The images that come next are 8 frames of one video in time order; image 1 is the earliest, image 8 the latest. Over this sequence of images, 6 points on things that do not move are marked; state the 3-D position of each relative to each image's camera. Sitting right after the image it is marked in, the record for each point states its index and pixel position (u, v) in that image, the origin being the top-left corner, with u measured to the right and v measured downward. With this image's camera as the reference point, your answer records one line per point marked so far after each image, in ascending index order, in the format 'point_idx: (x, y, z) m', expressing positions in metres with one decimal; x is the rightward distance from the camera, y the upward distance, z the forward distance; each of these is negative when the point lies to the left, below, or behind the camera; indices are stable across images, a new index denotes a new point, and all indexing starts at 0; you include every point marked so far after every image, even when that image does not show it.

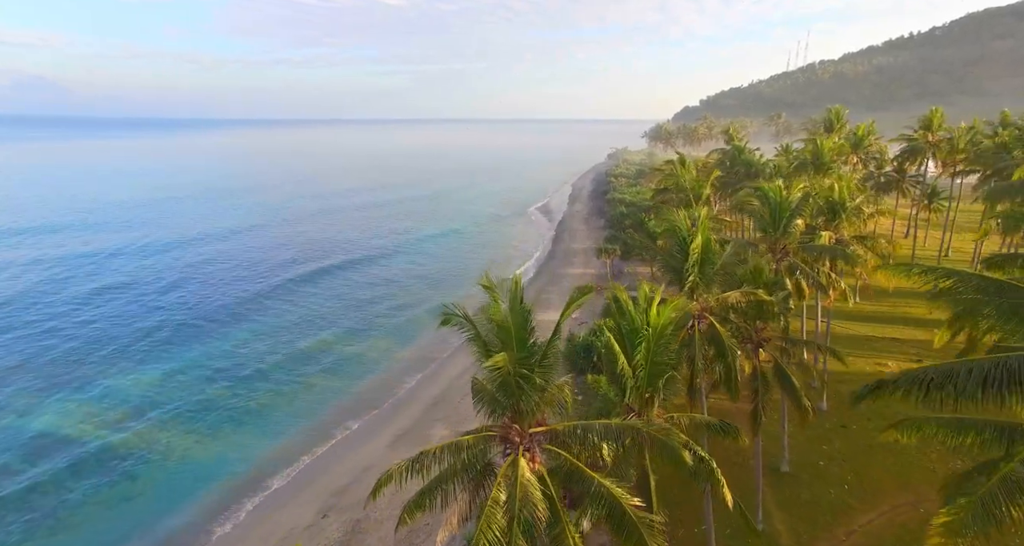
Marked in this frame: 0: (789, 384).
0: (+7.6, -3.1, +15.0) m
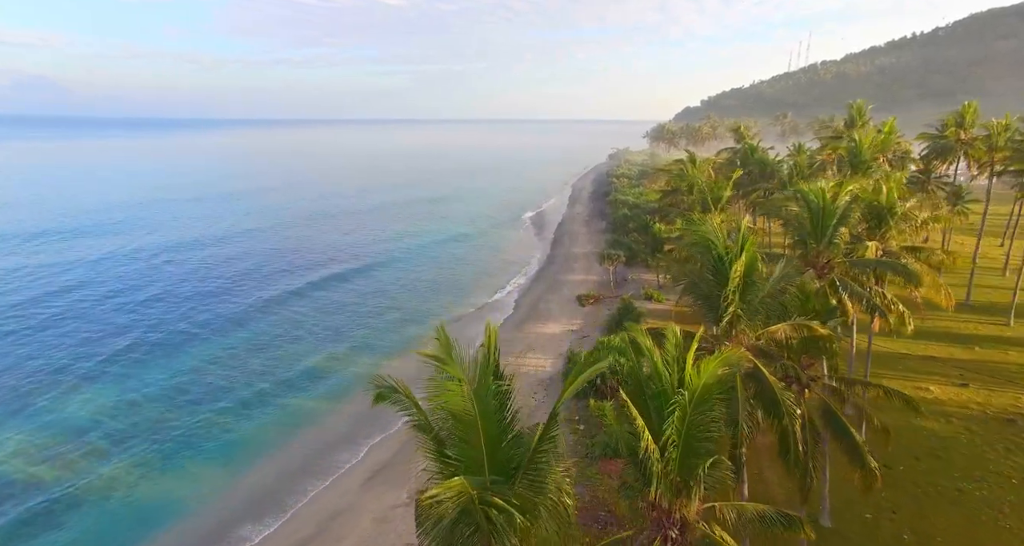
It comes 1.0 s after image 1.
0: (+7.3, -3.6, +11.9) m
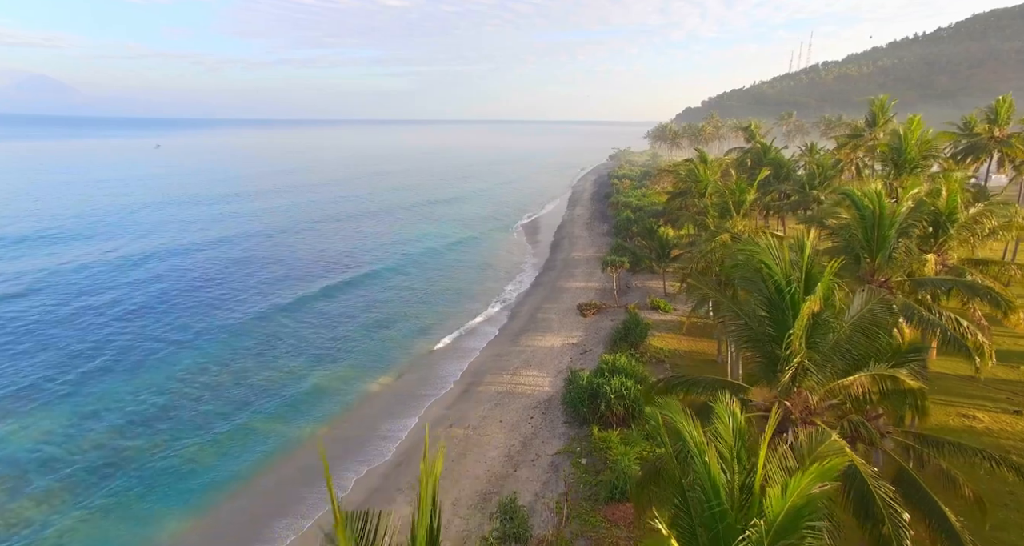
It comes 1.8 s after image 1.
0: (+7.0, -4.1, +9.2) m
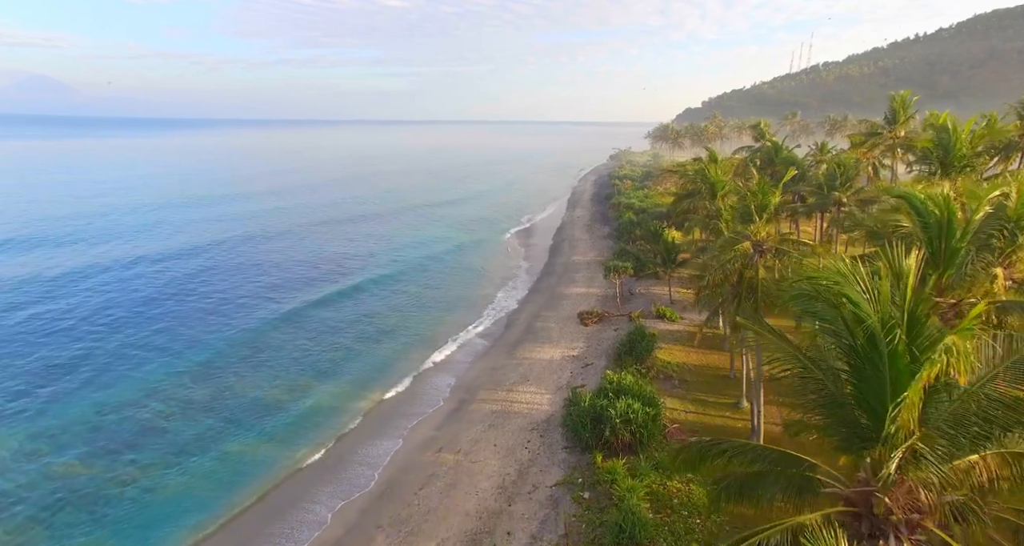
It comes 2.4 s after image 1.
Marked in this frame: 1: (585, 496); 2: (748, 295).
0: (+6.9, -4.5, +6.9) m
1: (+2.5, -7.5, +18.7) m
2: (+7.7, -0.7, +17.9) m
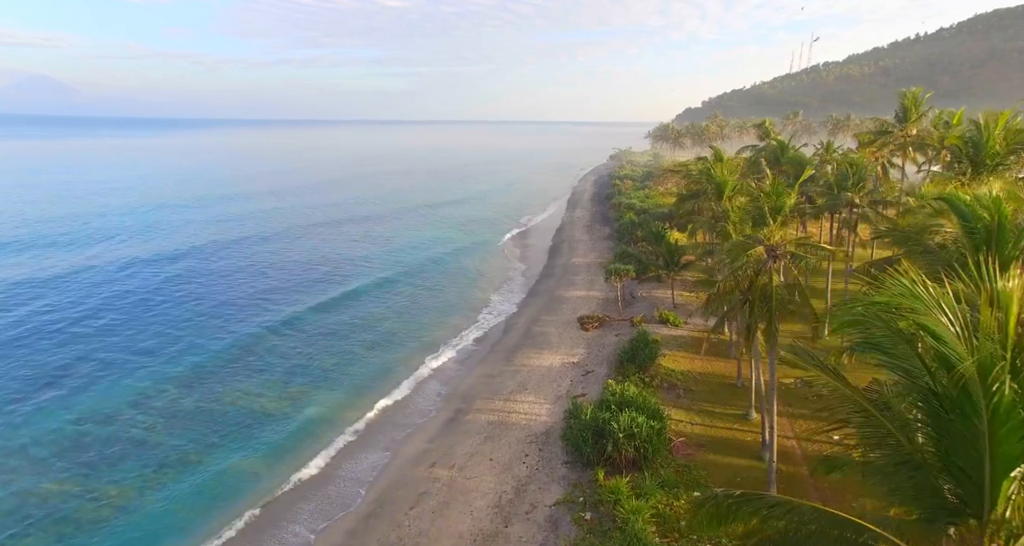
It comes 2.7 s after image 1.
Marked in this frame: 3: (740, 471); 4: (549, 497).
0: (+6.7, -4.7, +5.8) m
1: (+2.3, -7.7, +17.5) m
2: (+7.6, -0.9, +16.8) m
3: (+8.0, -6.9, +19.4) m
4: (+1.3, -7.7, +18.9) m
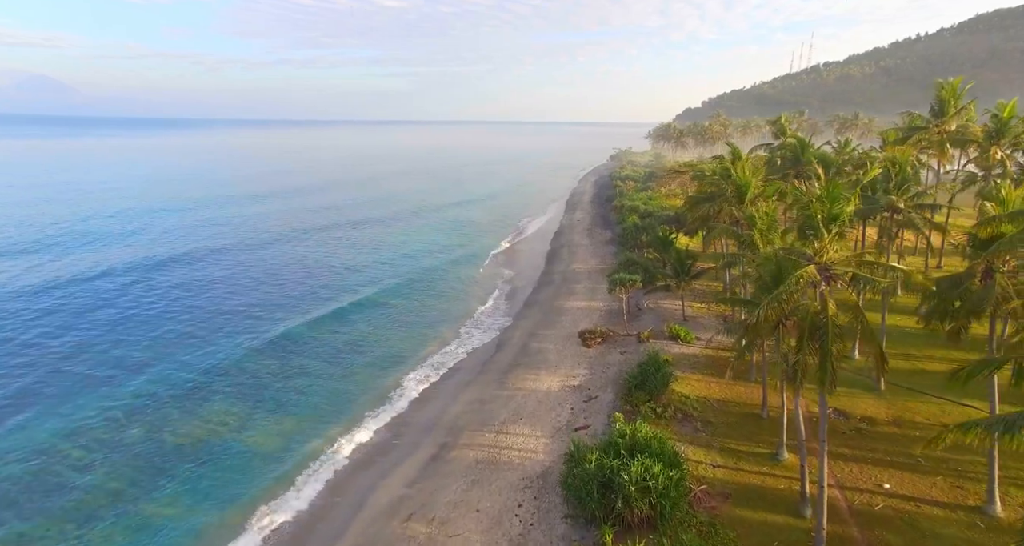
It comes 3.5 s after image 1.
0: (+6.5, -5.3, +2.5) m
1: (+2.0, -8.3, +14.2) m
2: (+7.3, -1.5, +13.5) m
3: (+7.7, -7.5, +16.1) m
4: (+1.0, -8.3, +15.6) m
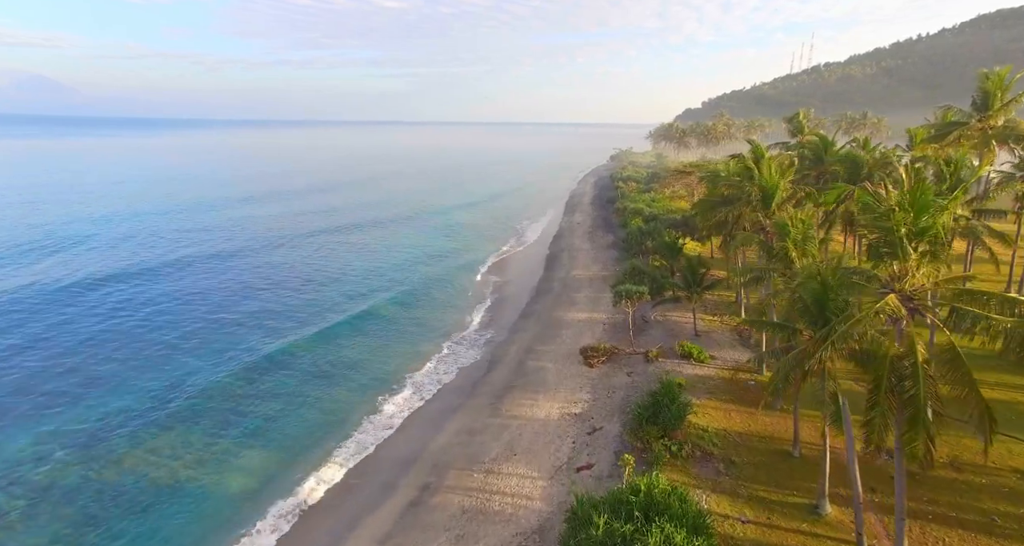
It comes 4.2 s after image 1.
0: (+6.2, -5.8, -0.6) m
1: (+1.8, -8.9, +11.1) m
2: (+7.1, -2.1, +10.4) m
3: (+7.4, -8.1, +13.0) m
4: (+0.7, -8.8, +12.5) m
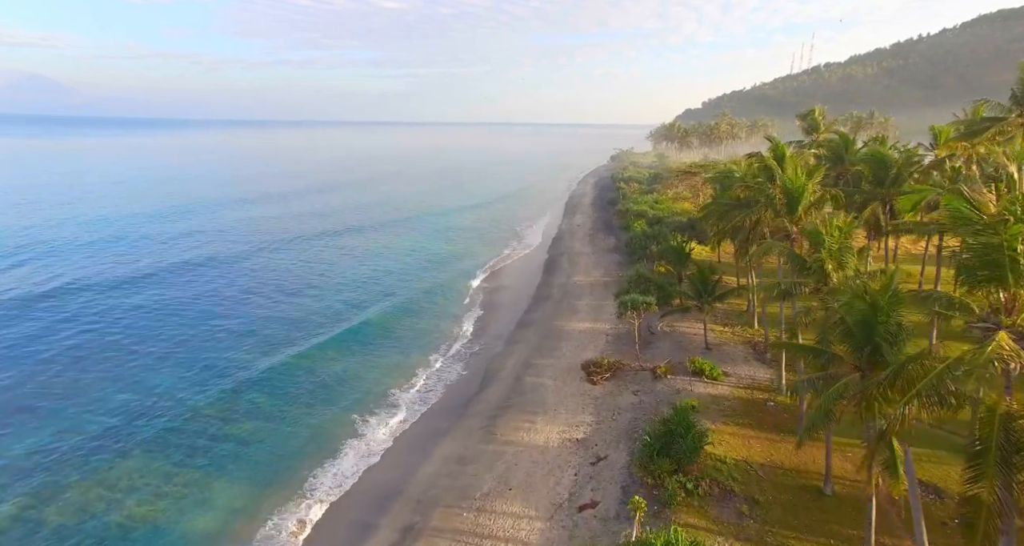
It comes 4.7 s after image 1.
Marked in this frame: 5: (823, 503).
0: (+6.1, -6.2, -2.8) m
1: (+1.6, -9.3, +8.8) m
2: (+6.9, -2.5, +8.1) m
3: (+7.3, -8.5, +10.8) m
4: (+0.5, -9.2, +10.2) m
5: (+9.4, -6.9, +16.7) m
